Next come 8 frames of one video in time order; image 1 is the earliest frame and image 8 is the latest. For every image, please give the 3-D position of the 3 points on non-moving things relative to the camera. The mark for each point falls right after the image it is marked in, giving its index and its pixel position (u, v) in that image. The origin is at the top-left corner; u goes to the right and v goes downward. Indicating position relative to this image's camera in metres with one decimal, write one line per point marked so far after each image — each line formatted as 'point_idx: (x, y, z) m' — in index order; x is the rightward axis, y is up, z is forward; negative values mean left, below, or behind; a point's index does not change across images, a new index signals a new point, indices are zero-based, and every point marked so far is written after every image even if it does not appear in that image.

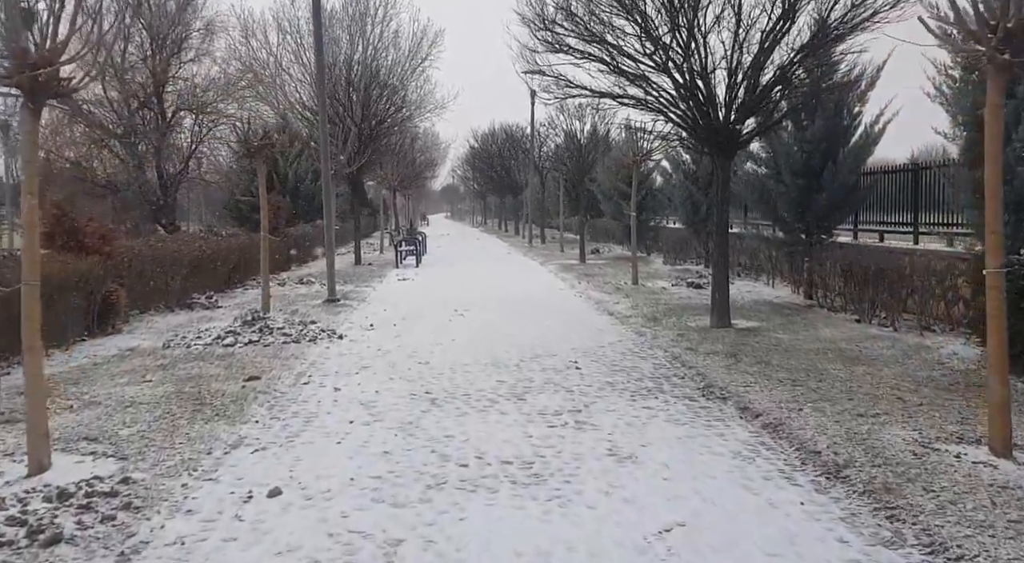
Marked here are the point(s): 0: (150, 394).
0: (-3.0, -0.9, +7.1) m
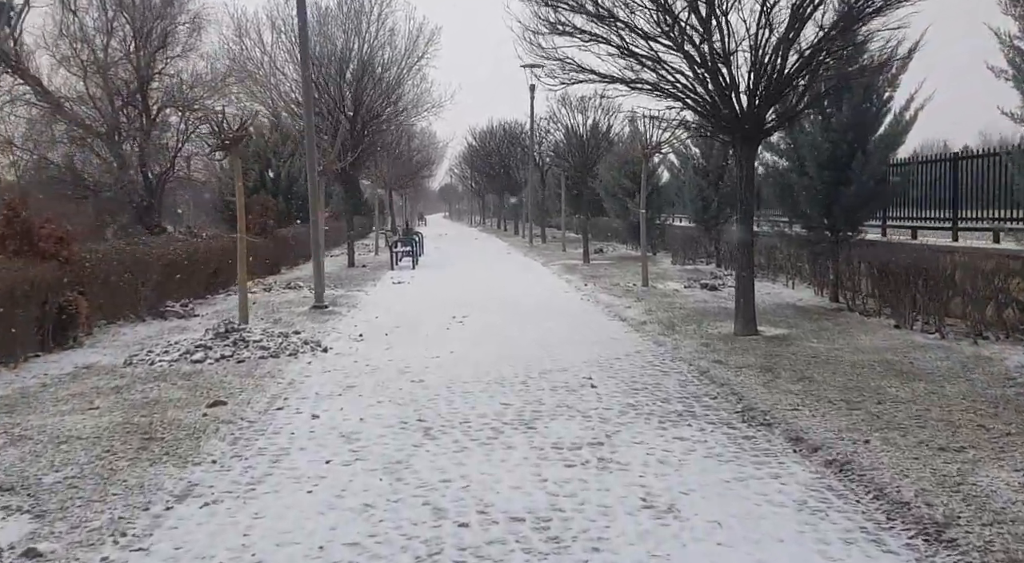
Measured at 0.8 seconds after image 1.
0: (-3.0, -1.0, +6.0) m
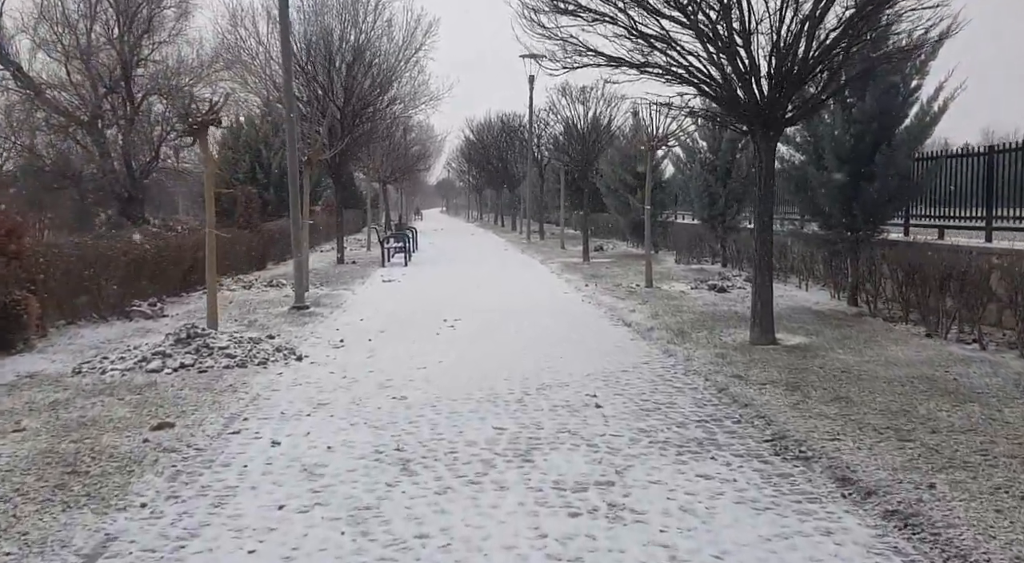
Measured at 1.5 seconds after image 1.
0: (-3.0, -1.0, +5.1) m
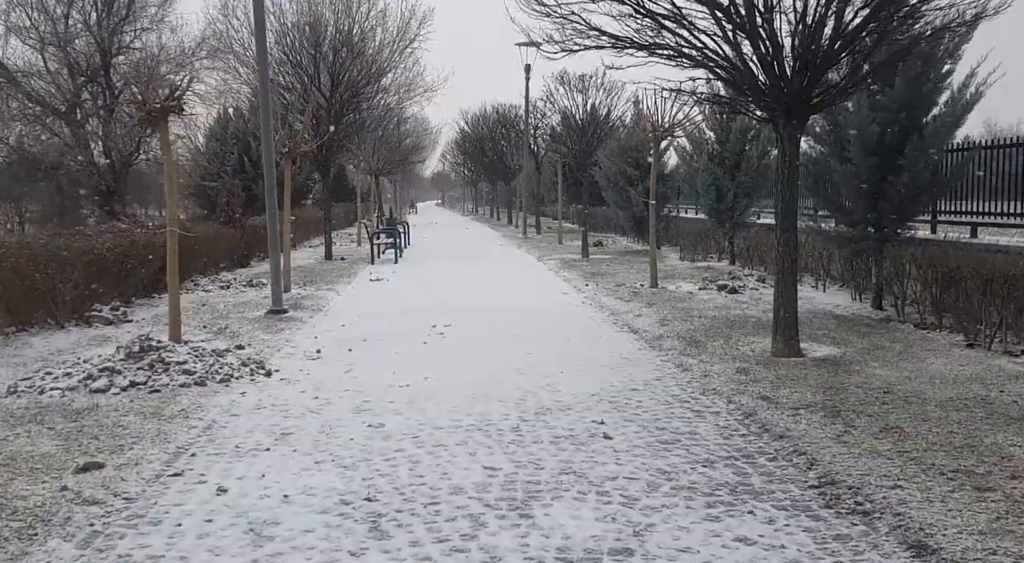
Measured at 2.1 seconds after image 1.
0: (-3.0, -1.1, +4.1) m
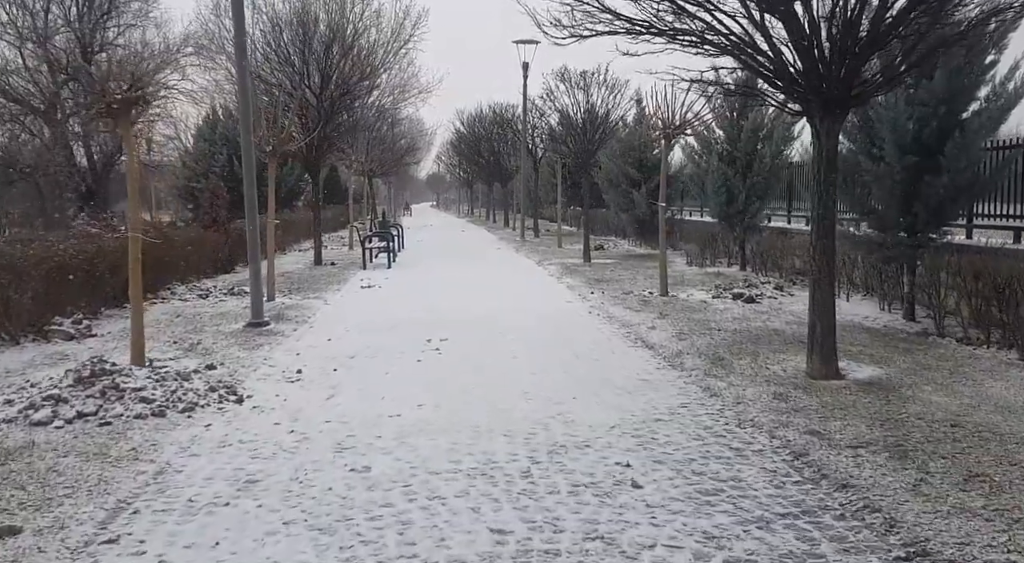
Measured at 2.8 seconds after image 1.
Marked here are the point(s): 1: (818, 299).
0: (-3.0, -1.2, +3.2) m
1: (+2.7, -0.1, +7.6) m
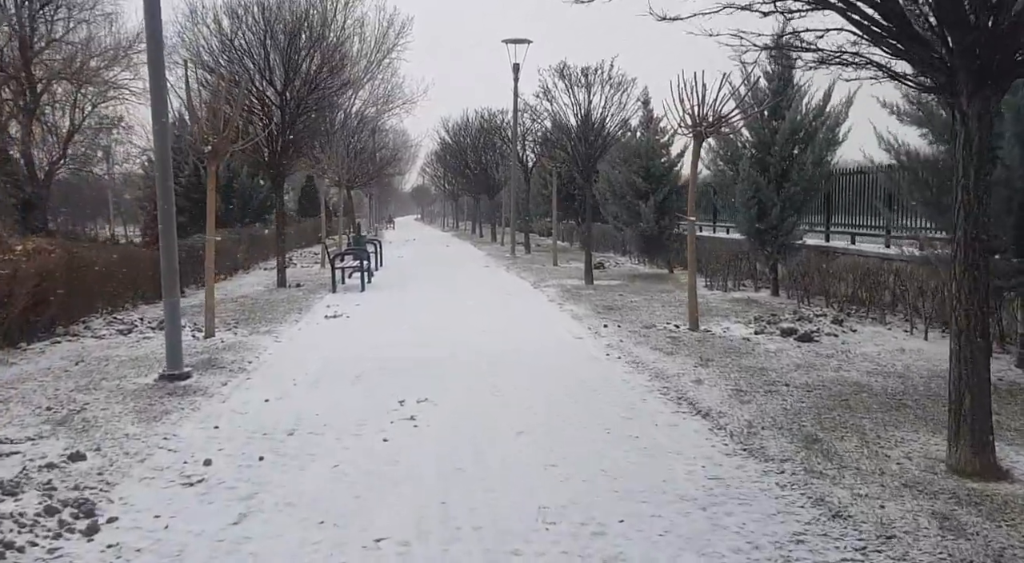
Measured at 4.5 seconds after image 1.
0: (-2.8, -1.5, +0.7) m
1: (+2.8, -0.5, +5.3) m
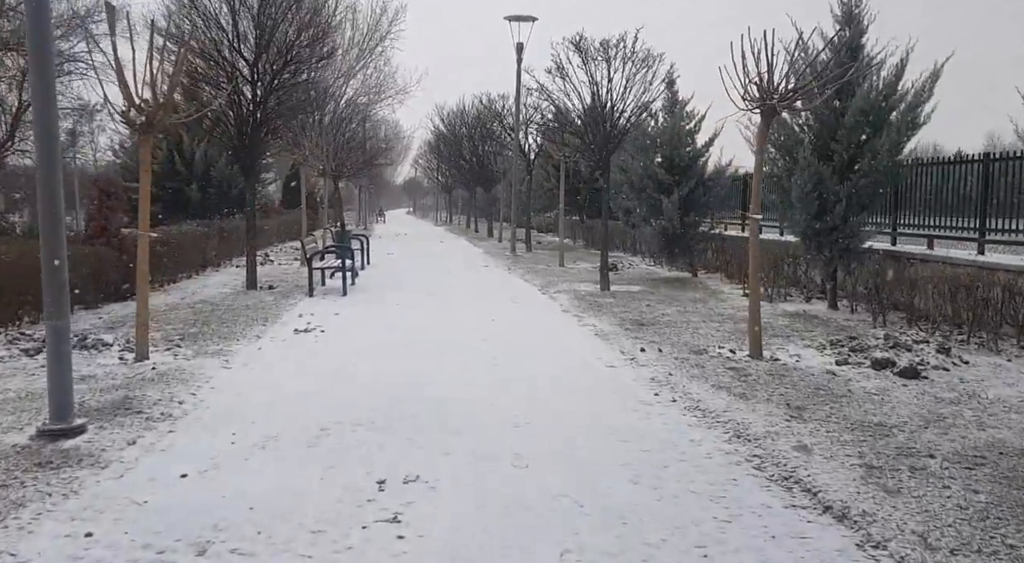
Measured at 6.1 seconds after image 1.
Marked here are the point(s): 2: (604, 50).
0: (-2.6, -1.6, -1.6) m
1: (+3.0, -0.6, +3.0) m
2: (+1.6, +4.1, +15.0) m
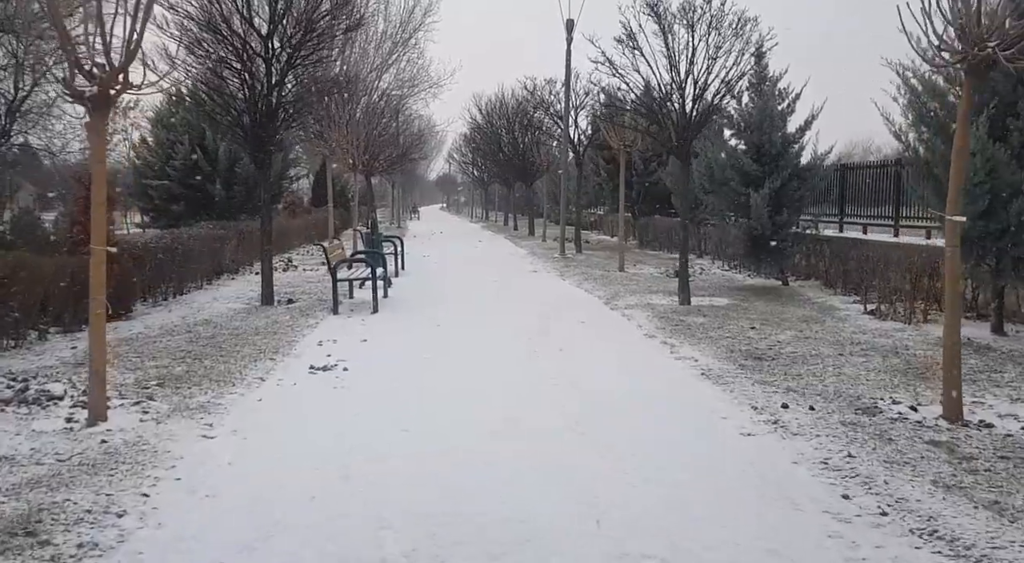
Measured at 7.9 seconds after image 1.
0: (-2.3, -1.9, -3.9) m
1: (+3.4, -0.9, +0.5) m
2: (+2.5, +3.9, +12.5) m
